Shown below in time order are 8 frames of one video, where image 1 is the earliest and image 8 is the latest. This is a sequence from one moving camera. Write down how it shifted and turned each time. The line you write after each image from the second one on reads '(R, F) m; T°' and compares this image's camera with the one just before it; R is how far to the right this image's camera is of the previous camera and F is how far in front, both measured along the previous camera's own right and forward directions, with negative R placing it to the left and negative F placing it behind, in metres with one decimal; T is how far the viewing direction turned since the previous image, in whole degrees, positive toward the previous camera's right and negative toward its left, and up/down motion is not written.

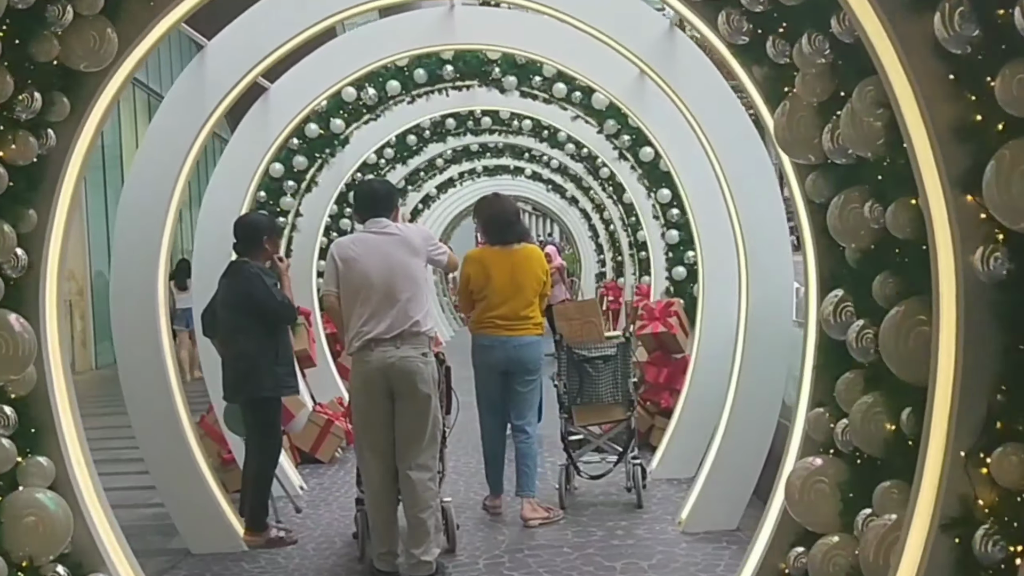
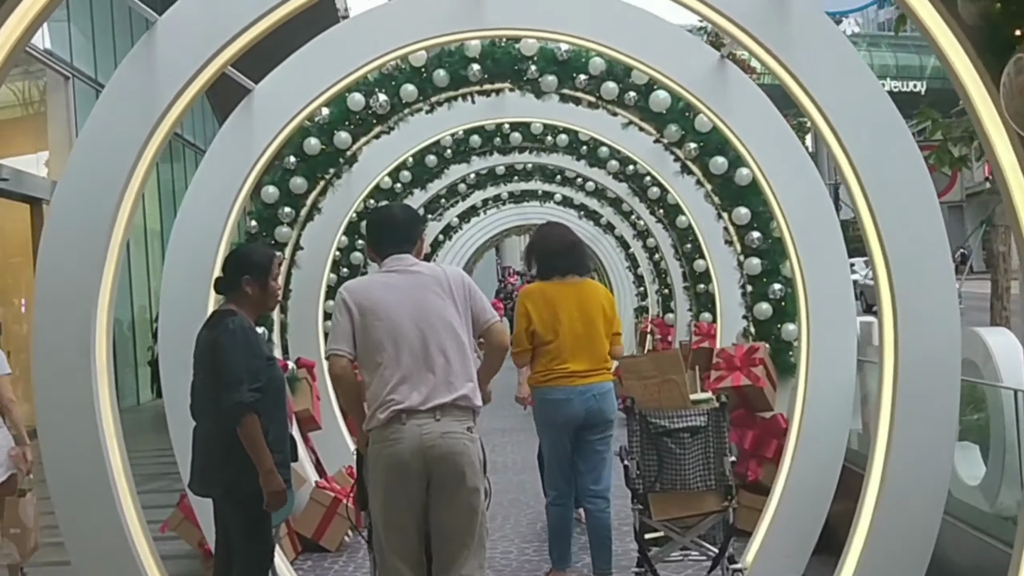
(-0.1, +1.4) m; -1°
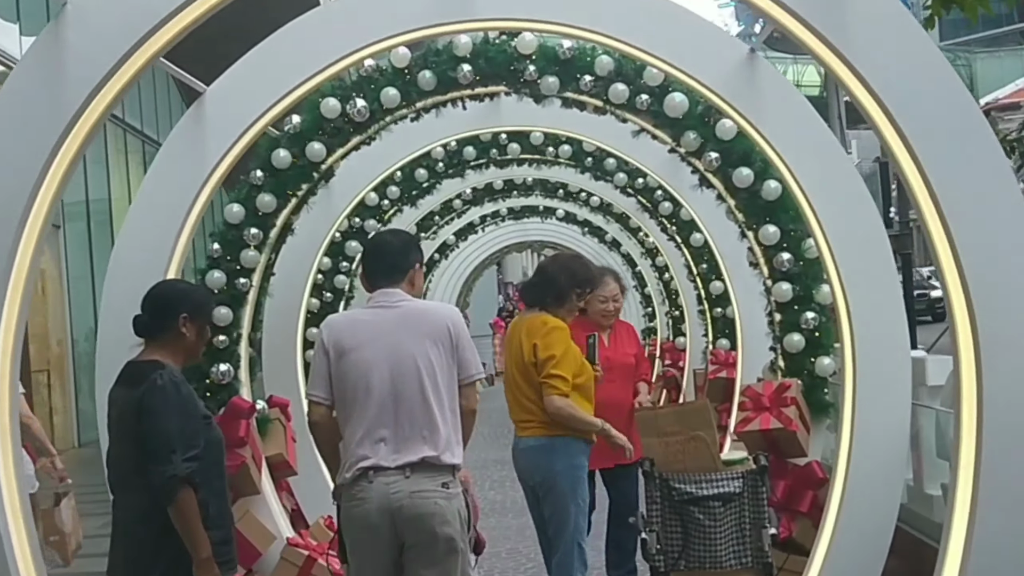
(0.0, +0.8) m; 0°
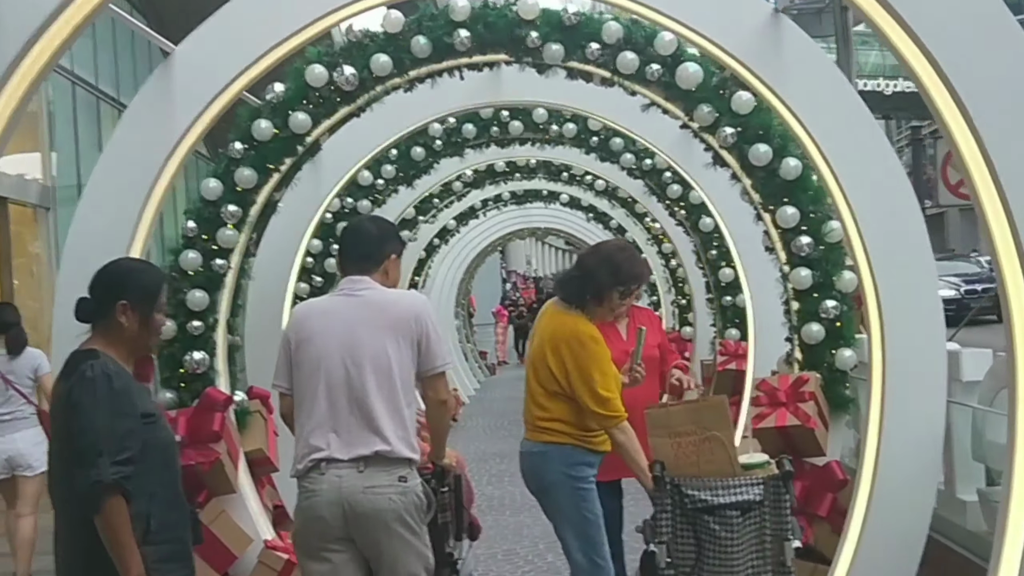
(0.0, +0.4) m; 0°
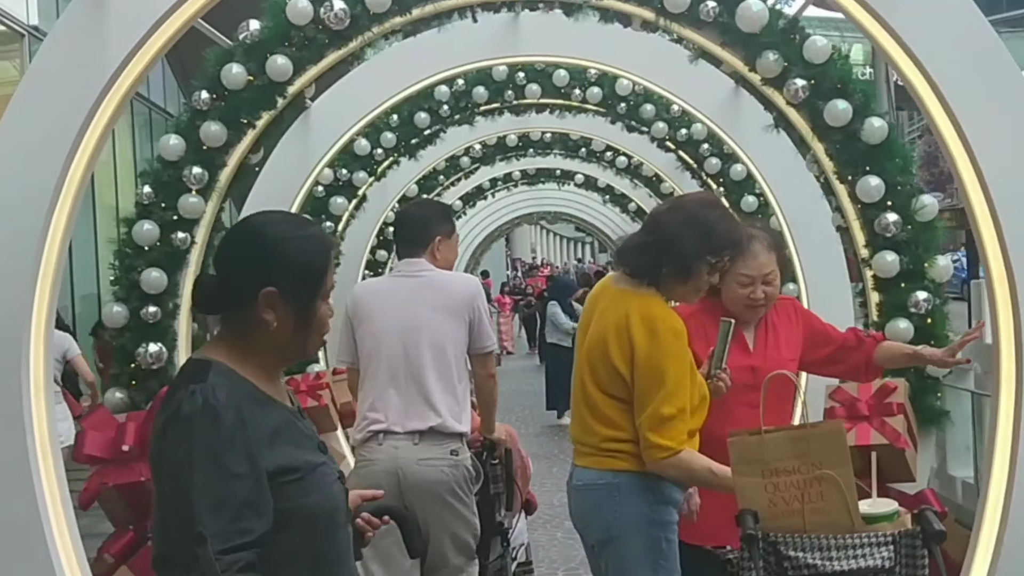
(-0.1, +0.9) m; 0°
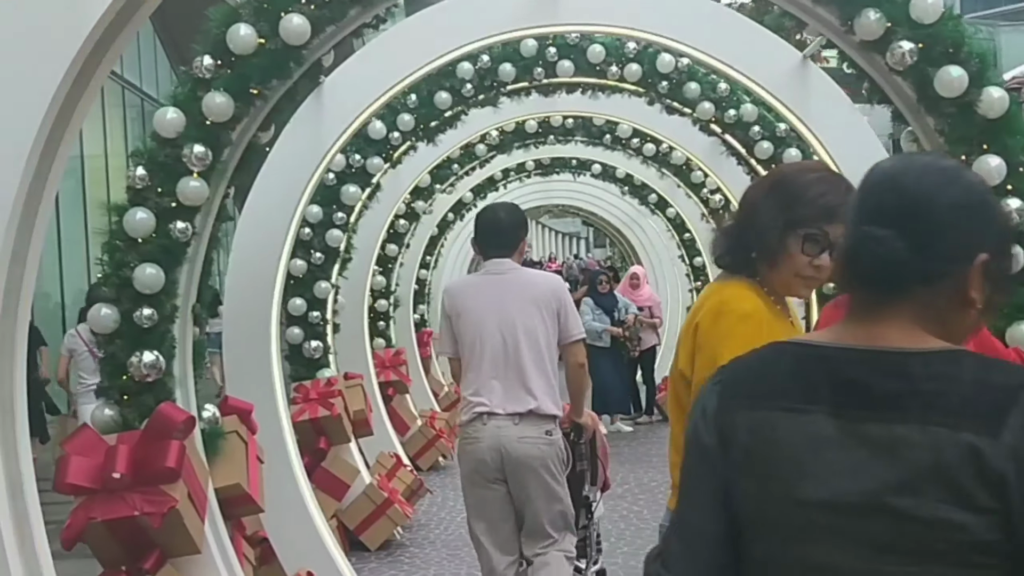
(-0.2, +0.6) m; 0°
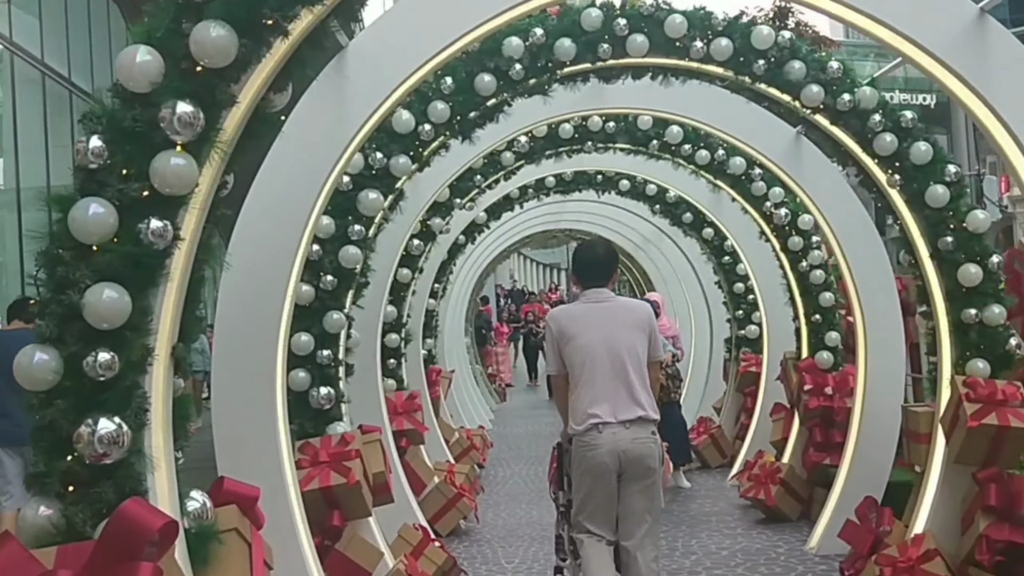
(-0.4, +1.3) m; +1°
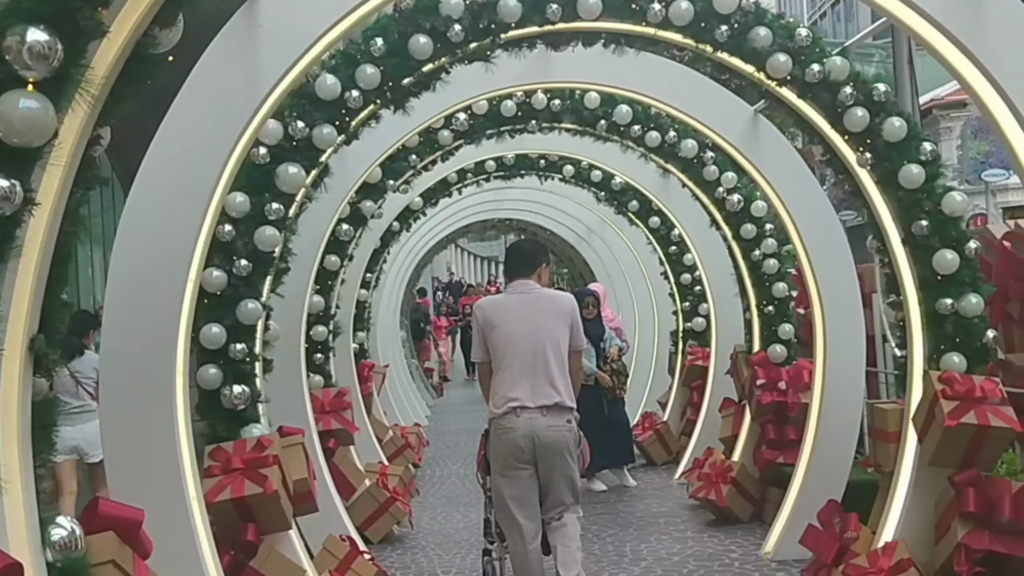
(0.0, +0.5) m; +3°
